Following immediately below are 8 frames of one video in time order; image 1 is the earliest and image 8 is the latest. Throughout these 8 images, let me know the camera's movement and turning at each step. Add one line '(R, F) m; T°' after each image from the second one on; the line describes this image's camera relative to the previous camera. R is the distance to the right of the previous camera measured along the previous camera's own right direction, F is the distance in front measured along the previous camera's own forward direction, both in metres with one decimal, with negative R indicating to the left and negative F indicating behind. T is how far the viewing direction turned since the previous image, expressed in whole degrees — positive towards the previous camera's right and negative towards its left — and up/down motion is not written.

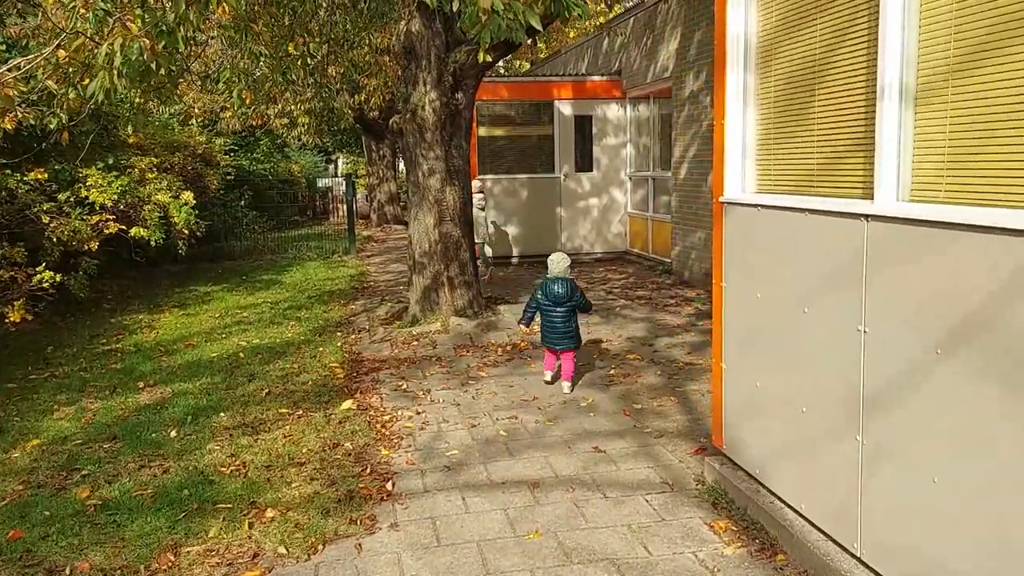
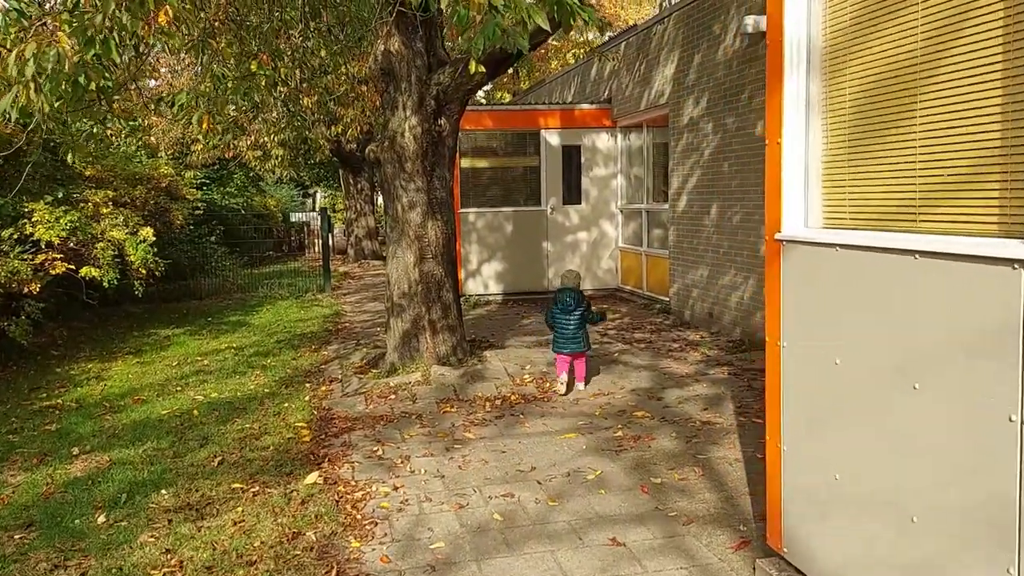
(-0.1, +0.8) m; +1°
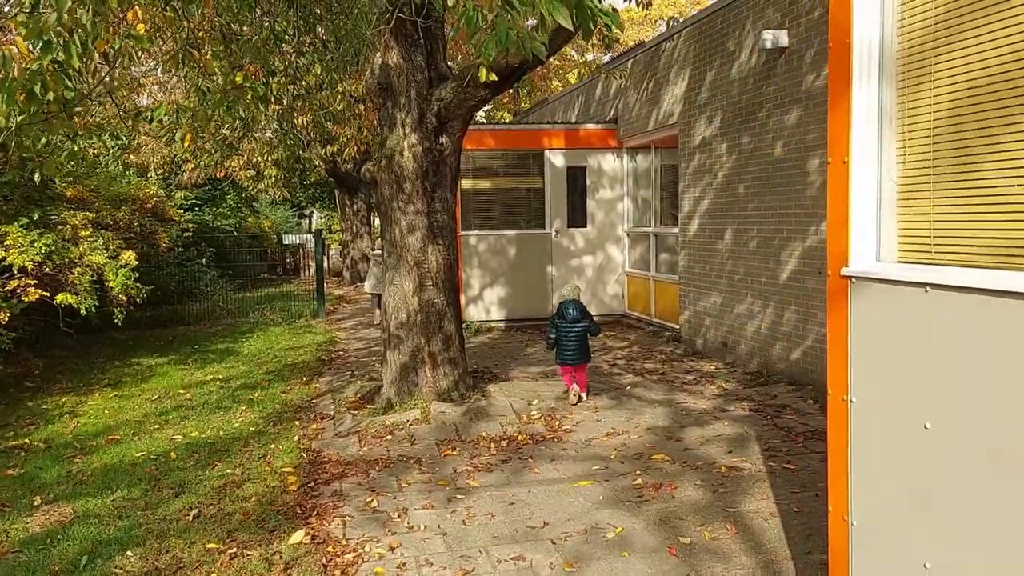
(-0.1, +0.5) m; 0°
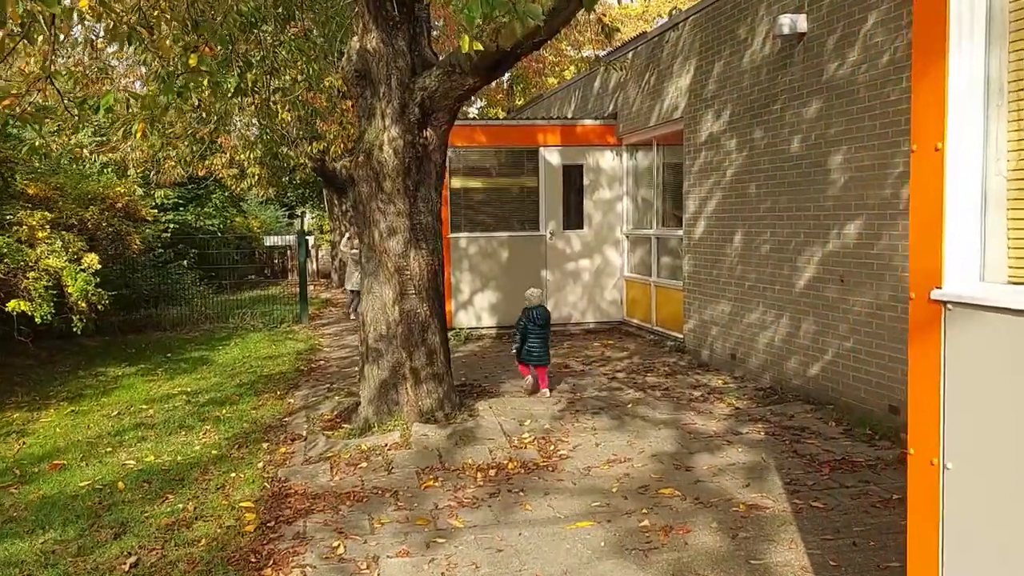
(0.0, +0.6) m; 0°
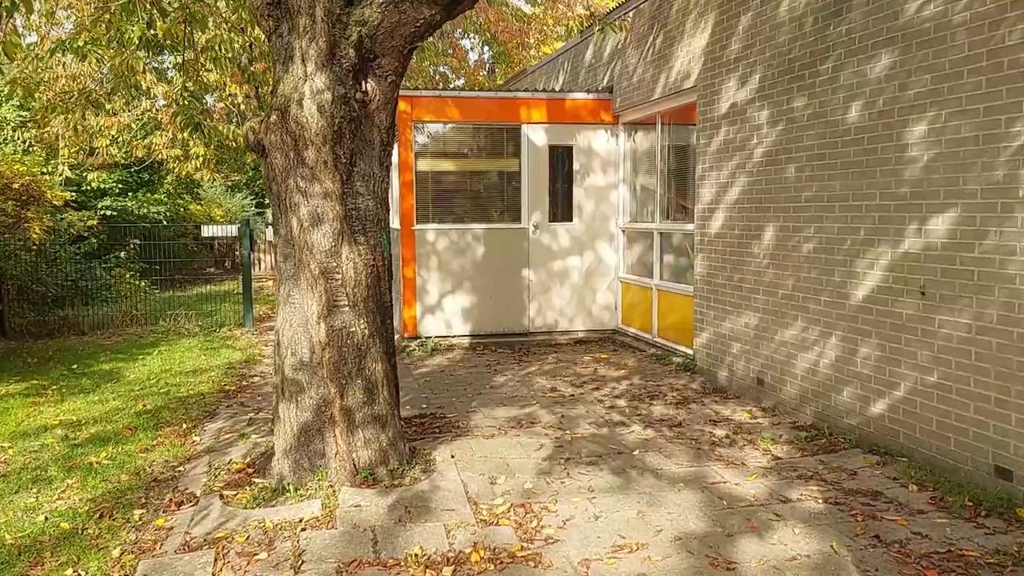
(+0.1, +1.6) m; +1°
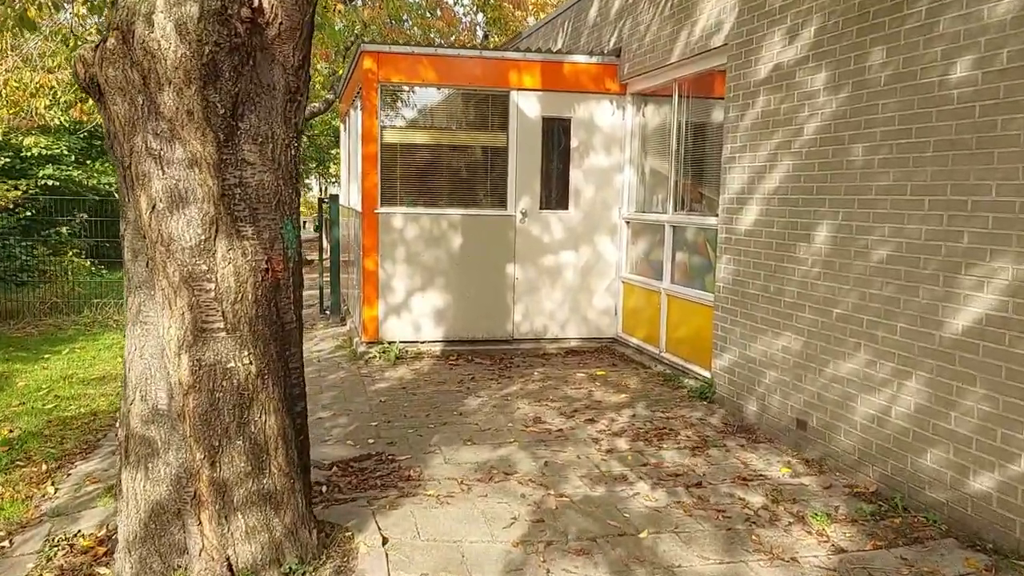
(+0.1, +1.5) m; 0°
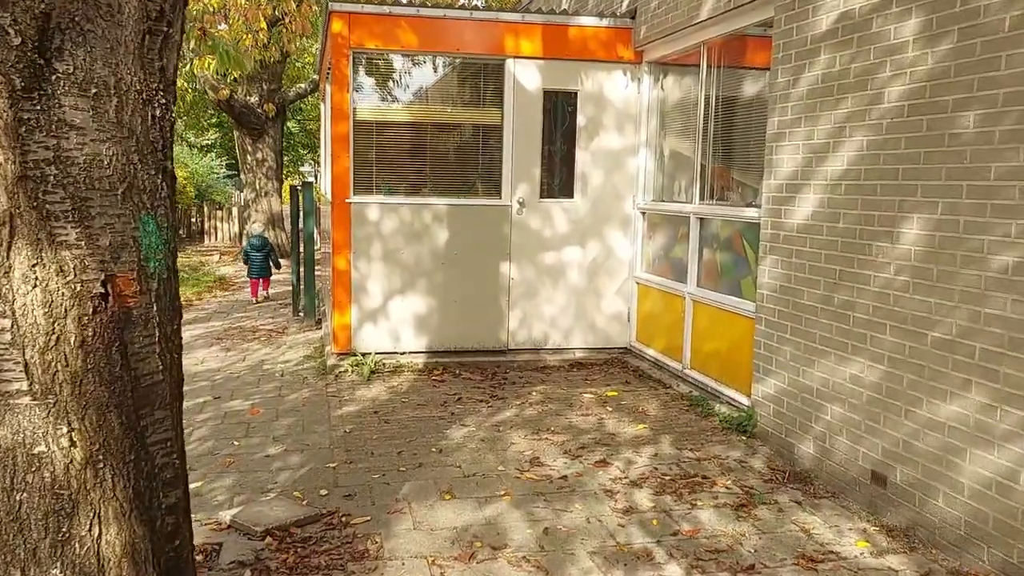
(+0.1, +1.2) m; 0°
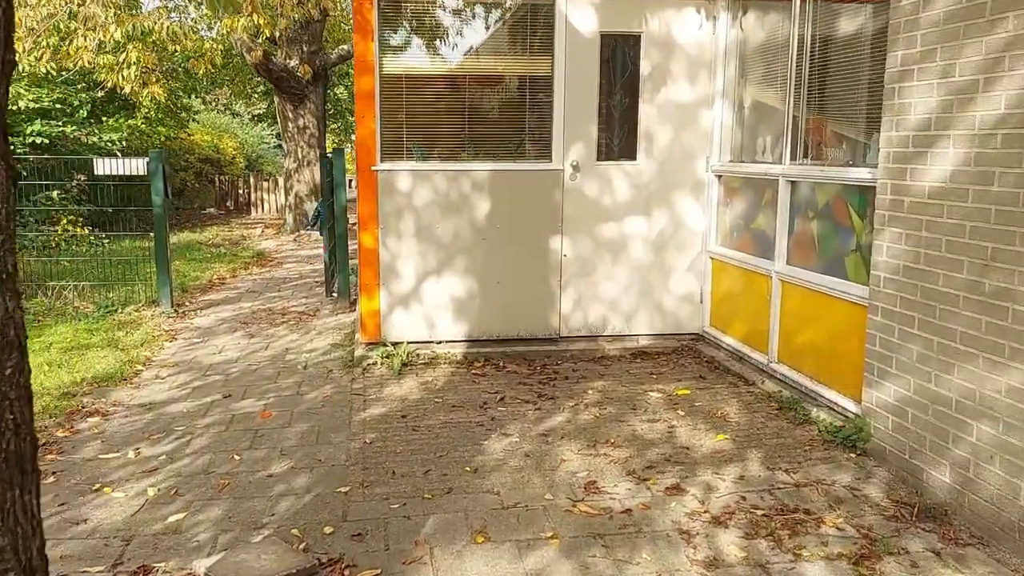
(0.0, +0.9) m; -4°
